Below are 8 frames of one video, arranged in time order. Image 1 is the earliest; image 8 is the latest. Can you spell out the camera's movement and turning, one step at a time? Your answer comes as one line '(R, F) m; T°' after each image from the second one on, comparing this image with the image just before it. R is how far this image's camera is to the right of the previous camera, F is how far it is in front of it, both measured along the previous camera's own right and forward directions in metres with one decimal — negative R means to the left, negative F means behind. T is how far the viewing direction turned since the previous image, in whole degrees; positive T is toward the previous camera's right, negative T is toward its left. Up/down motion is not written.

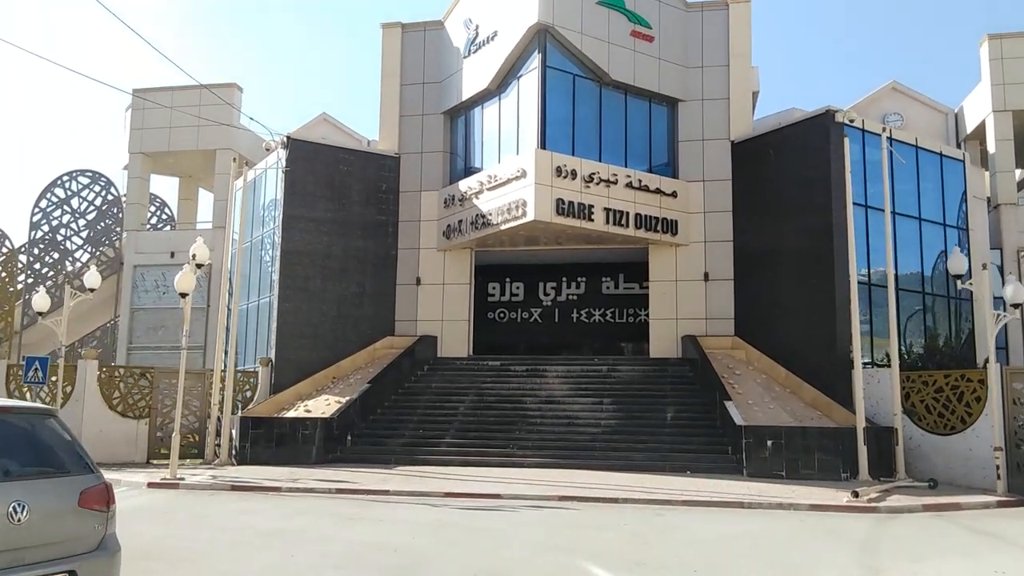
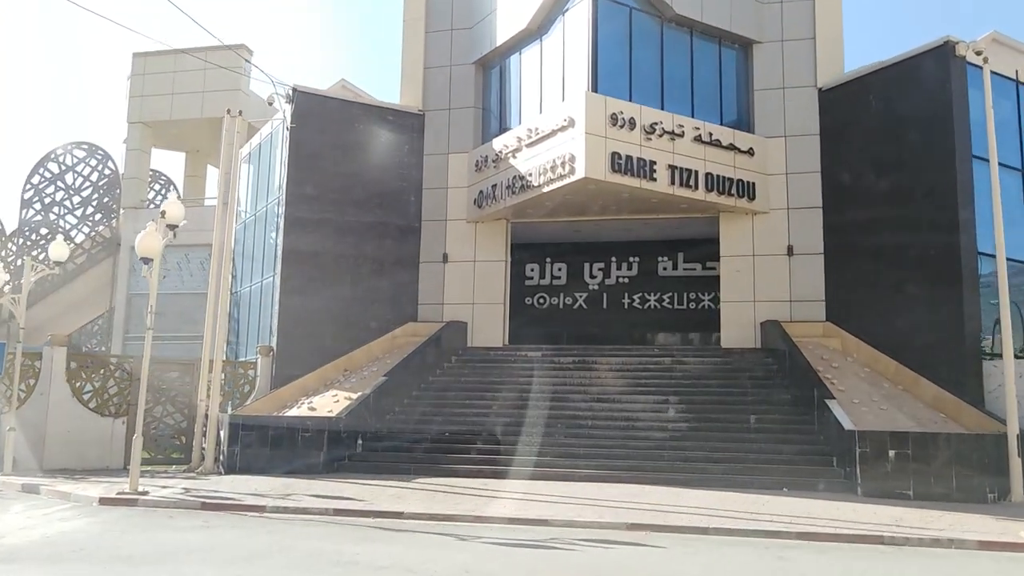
(-0.3, +3.8) m; -2°
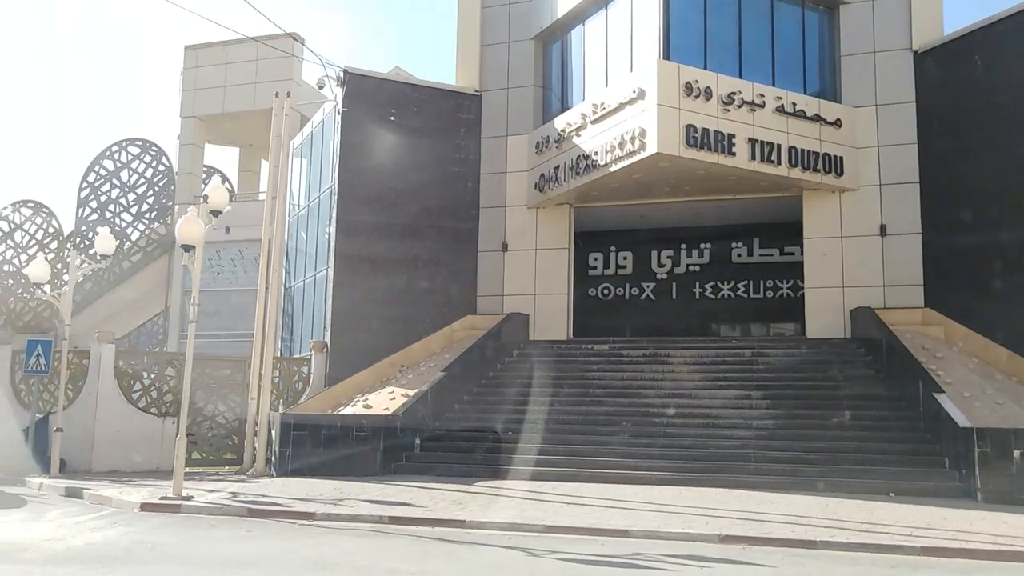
(-0.2, +1.3) m; -4°
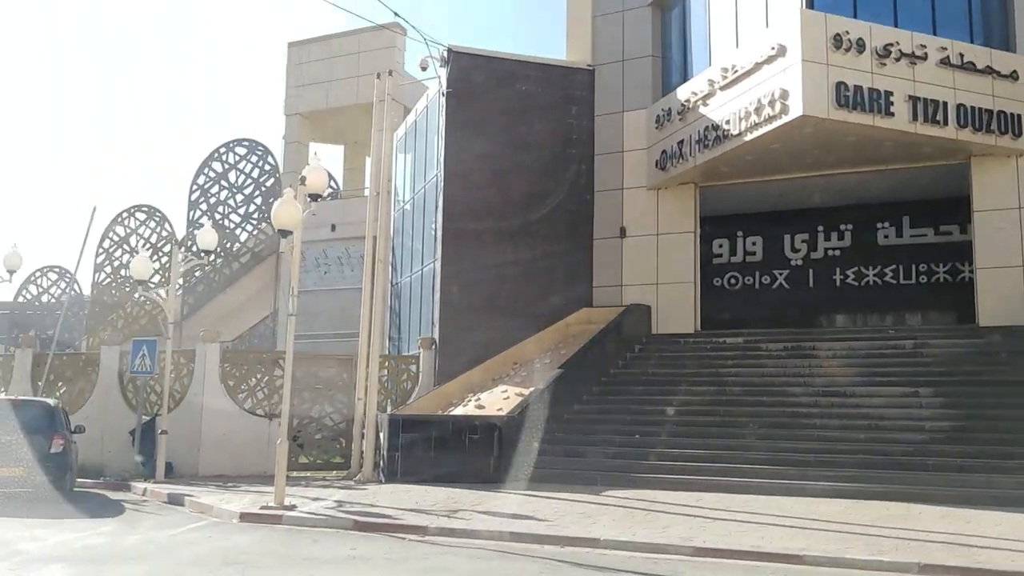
(-0.4, +1.5) m; -7°
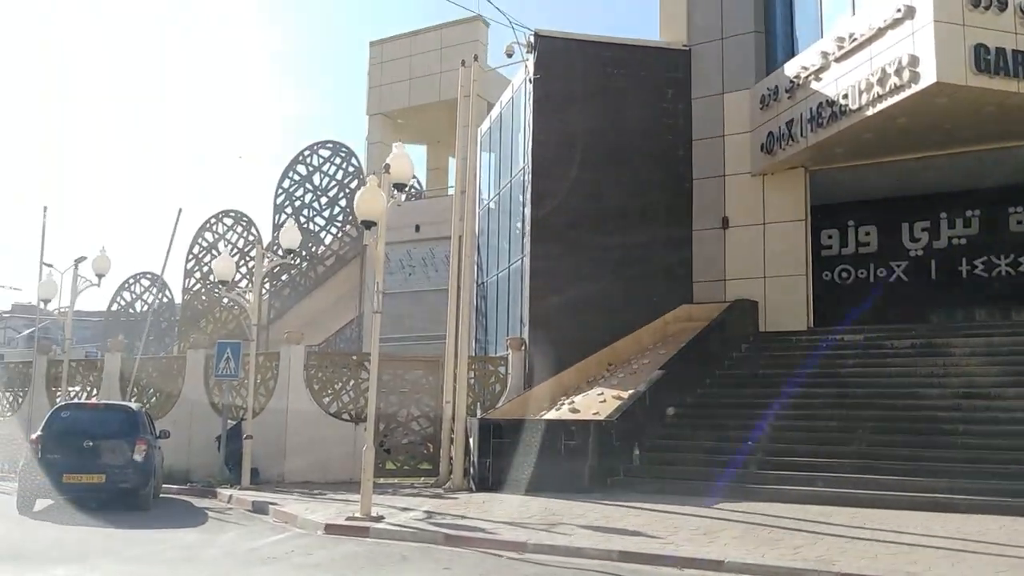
(-0.3, +1.0) m; -5°
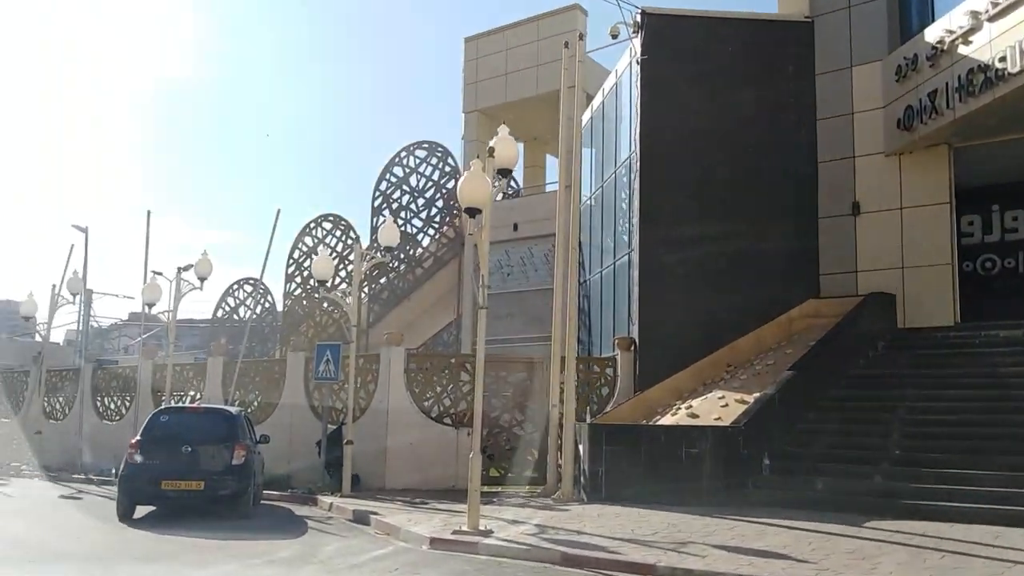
(-0.3, +1.0) m; -6°
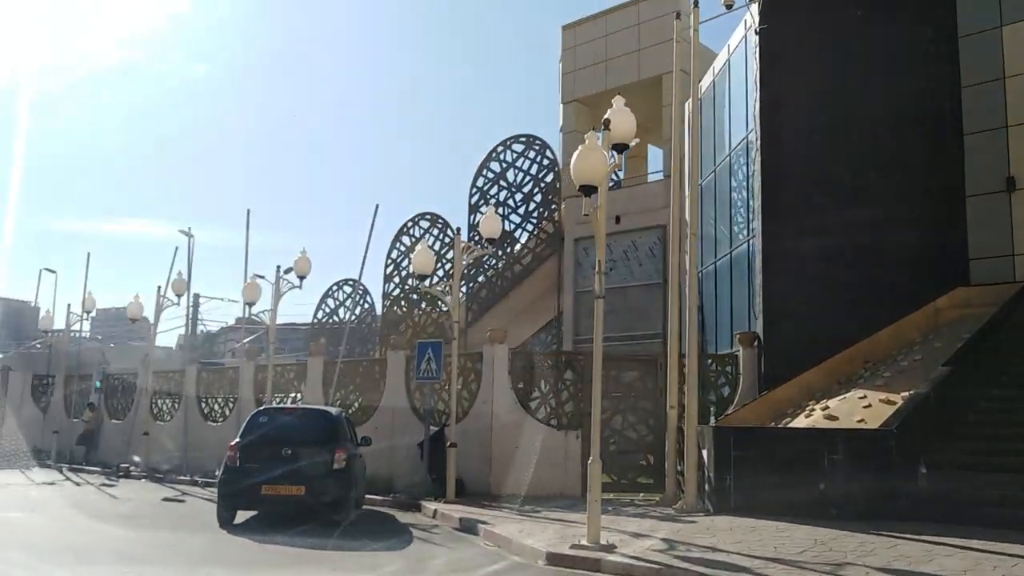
(-0.3, +1.0) m; -6°
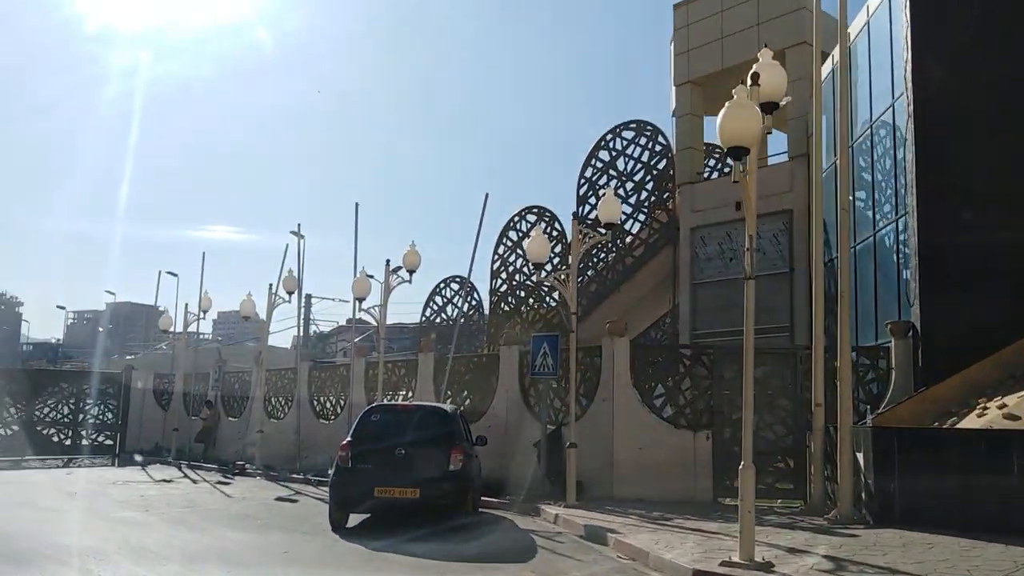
(-0.3, +1.0) m; -7°
